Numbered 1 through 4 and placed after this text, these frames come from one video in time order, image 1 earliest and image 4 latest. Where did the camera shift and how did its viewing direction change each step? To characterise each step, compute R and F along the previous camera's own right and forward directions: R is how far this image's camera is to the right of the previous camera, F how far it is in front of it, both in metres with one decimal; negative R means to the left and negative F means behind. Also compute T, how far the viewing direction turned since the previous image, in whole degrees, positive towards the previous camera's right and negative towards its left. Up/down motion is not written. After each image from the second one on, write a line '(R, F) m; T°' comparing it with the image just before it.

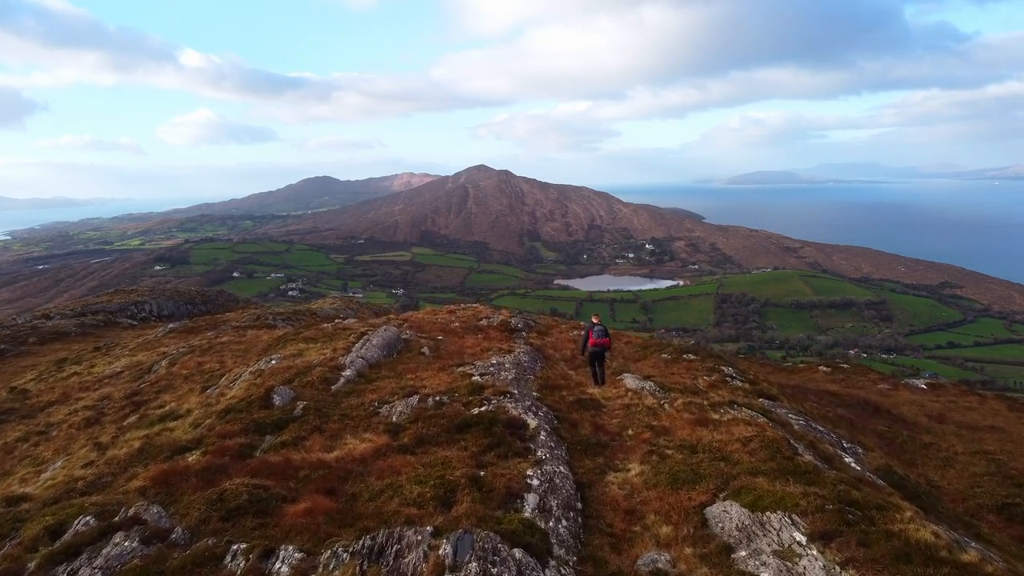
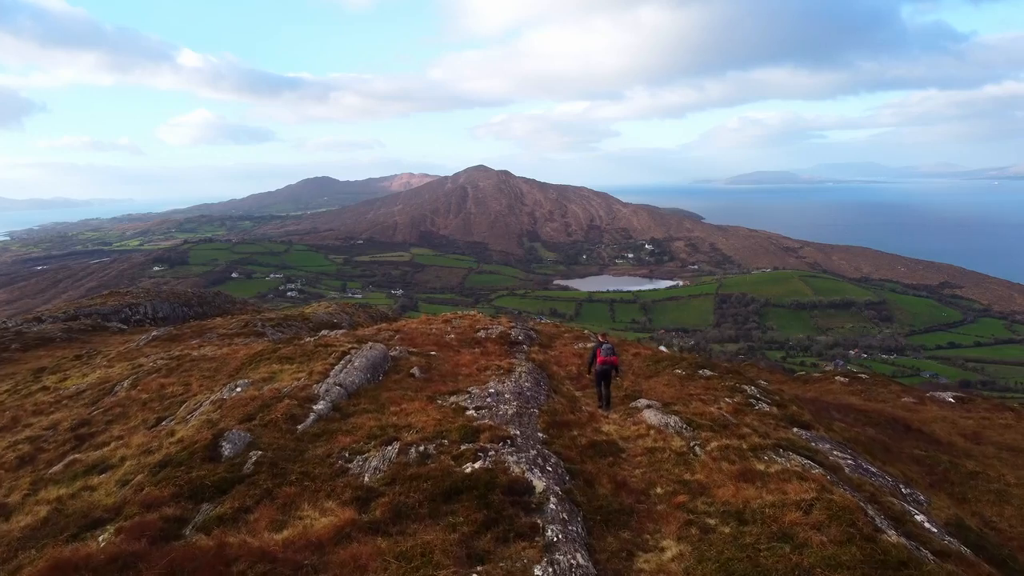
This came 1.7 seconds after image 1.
(0.0, +2.8) m; 0°
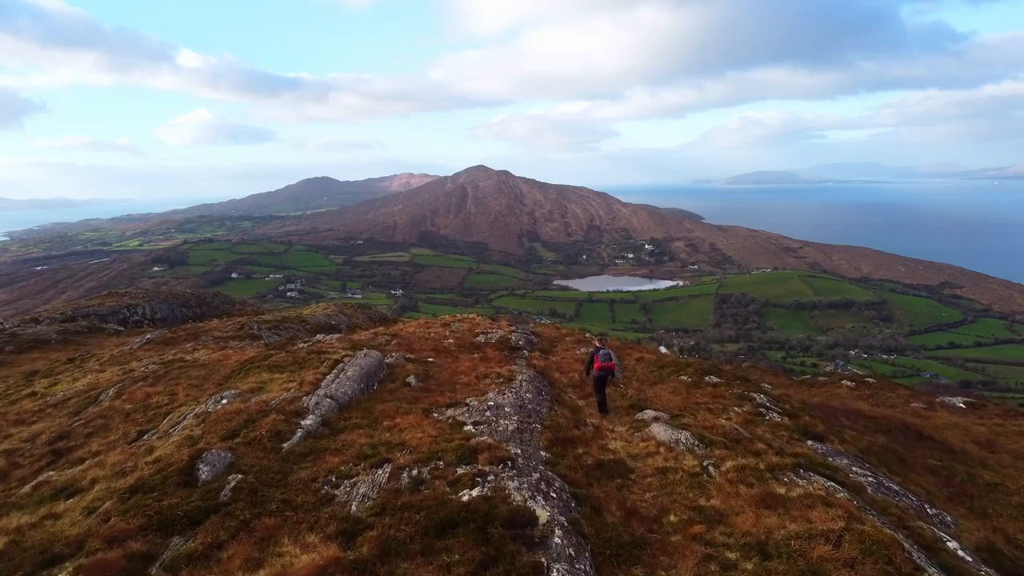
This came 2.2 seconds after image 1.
(0.0, +1.0) m; 0°
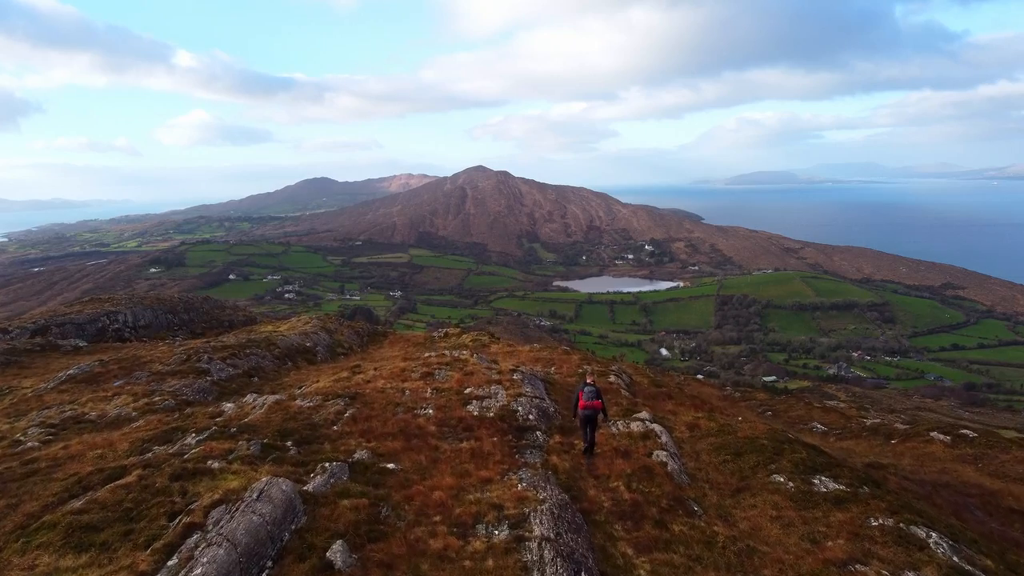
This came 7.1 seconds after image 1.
(-0.4, +10.4) m; 0°
